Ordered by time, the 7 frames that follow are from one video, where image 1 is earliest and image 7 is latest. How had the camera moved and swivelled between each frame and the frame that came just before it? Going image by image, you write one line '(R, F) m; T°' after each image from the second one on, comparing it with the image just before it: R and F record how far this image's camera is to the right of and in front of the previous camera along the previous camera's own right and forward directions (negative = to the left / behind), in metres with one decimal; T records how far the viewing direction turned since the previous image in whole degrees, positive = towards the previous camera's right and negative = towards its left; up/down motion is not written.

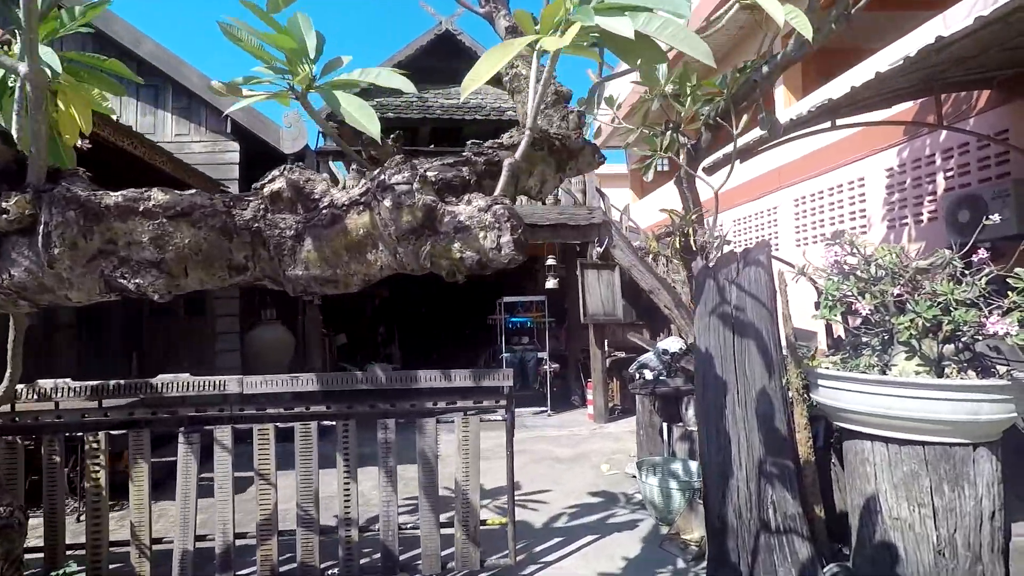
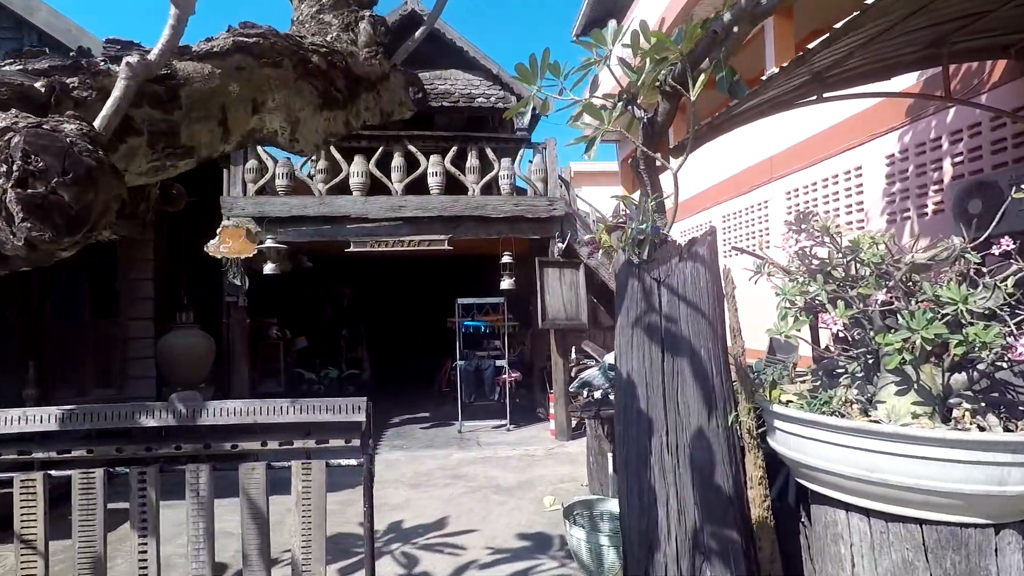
(+0.6, +0.8) m; 0°
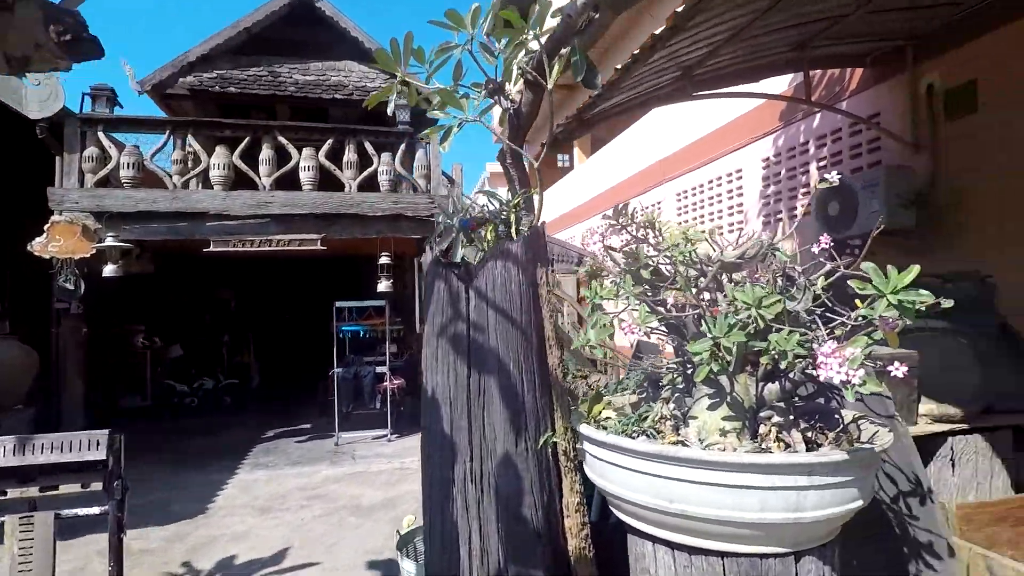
(+0.4, +0.3) m; +8°
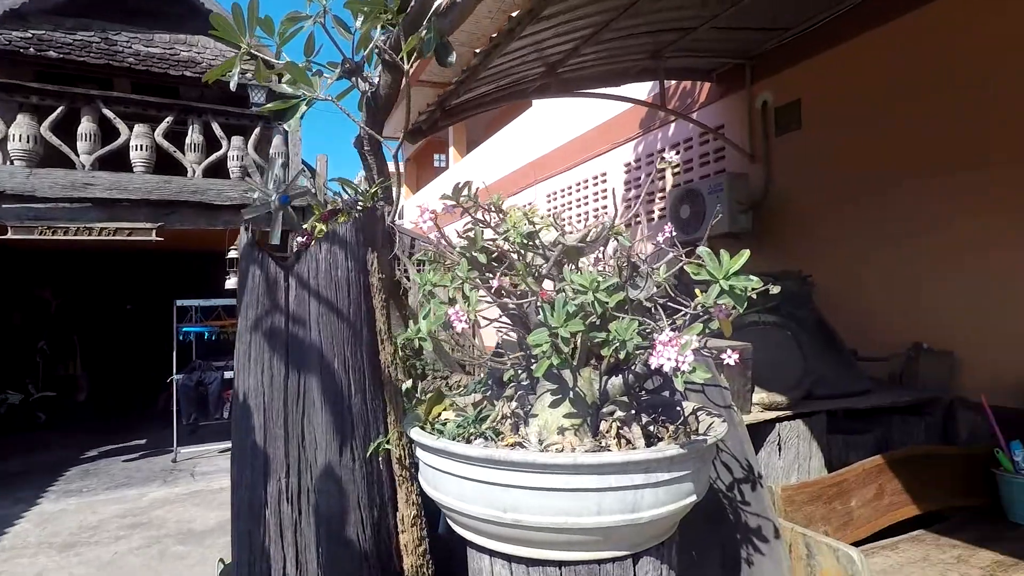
(+0.1, +0.2) m; +12°
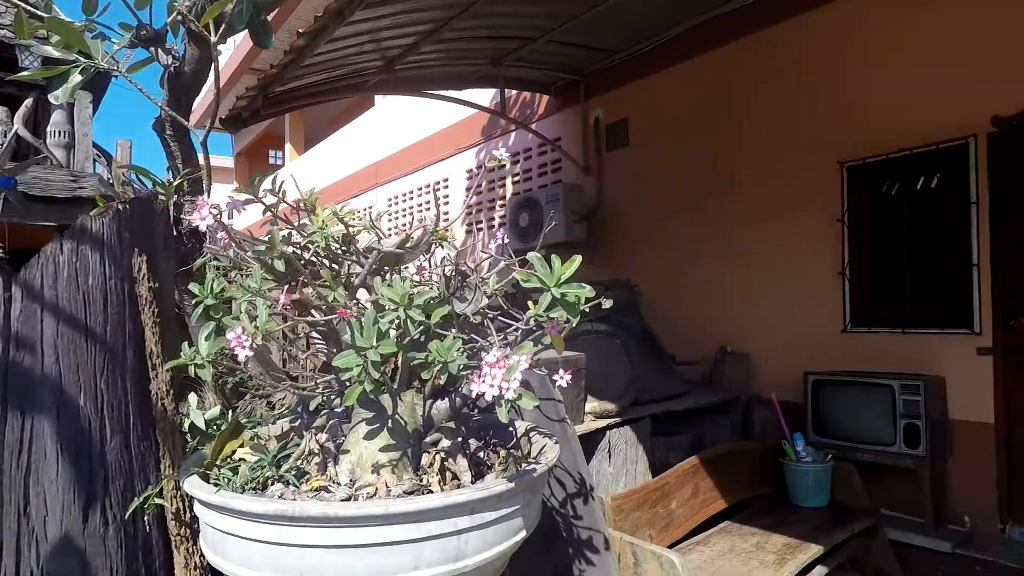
(+0.1, +0.2) m; +16°
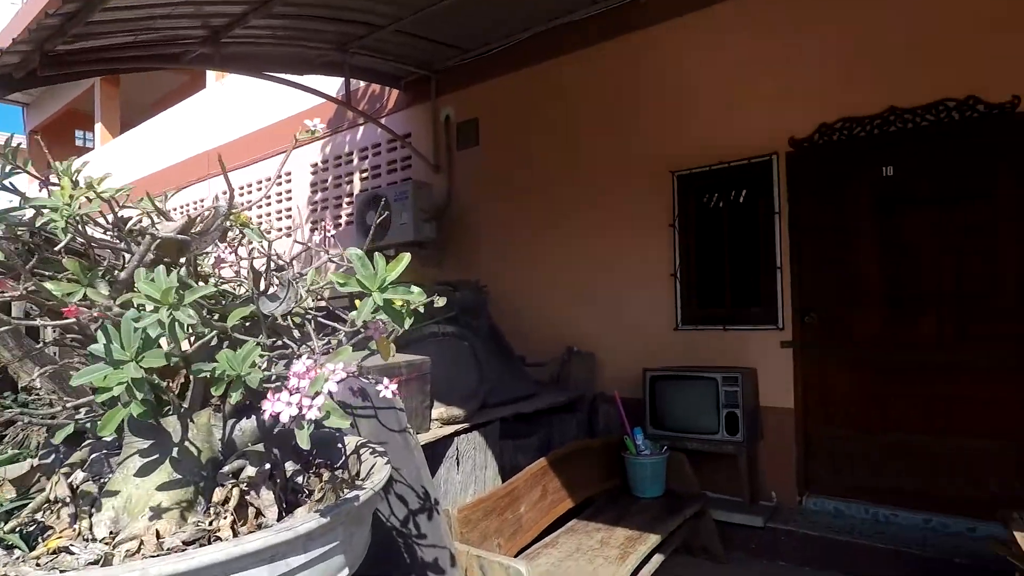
(+0.1, +0.1) m; +15°
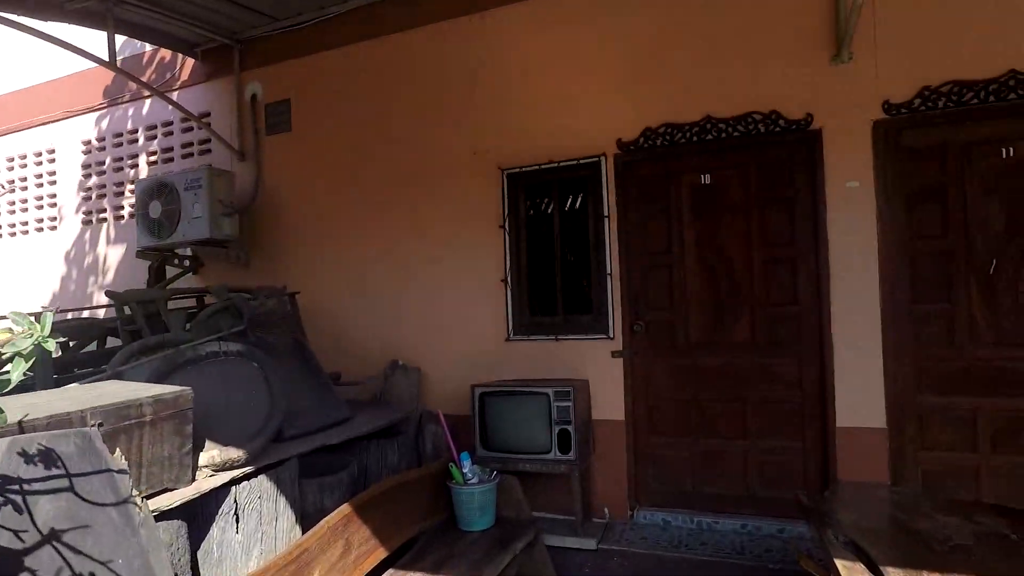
(+0.2, +0.4) m; +16°
